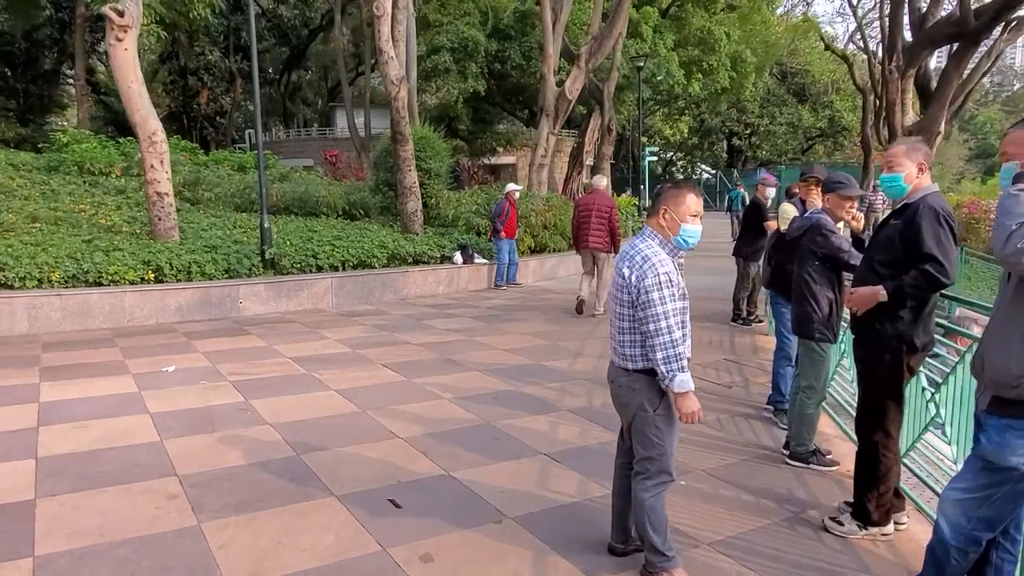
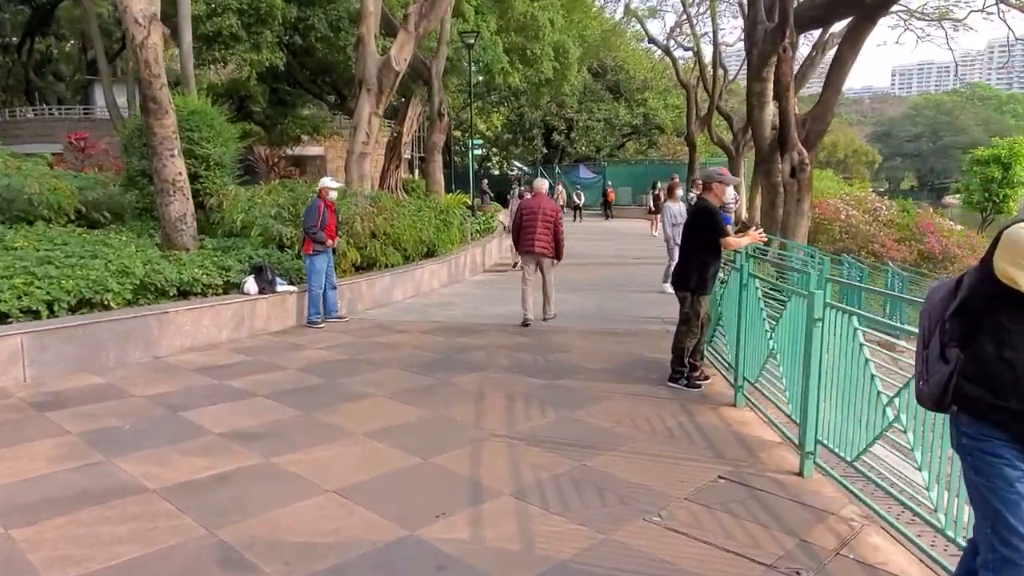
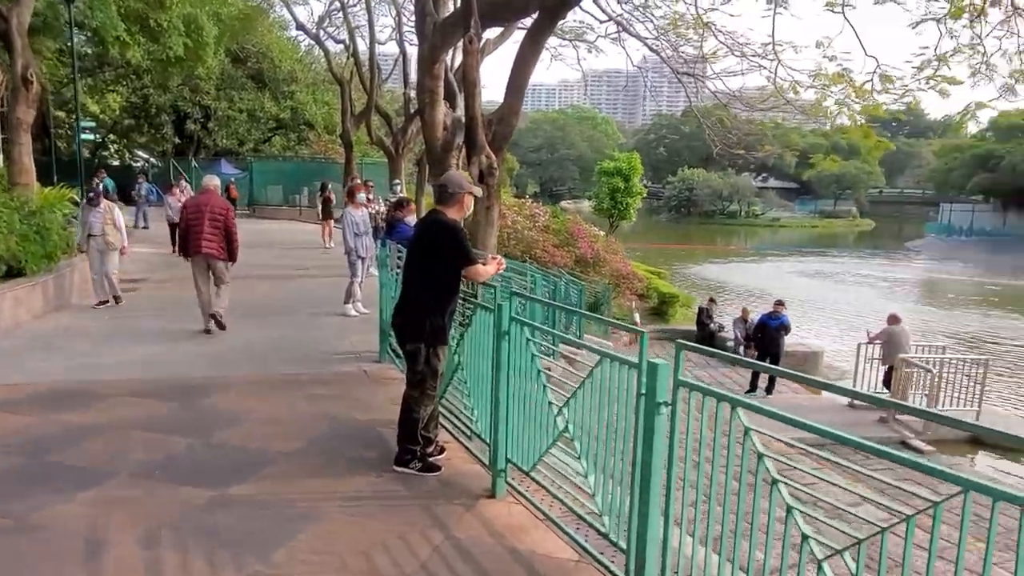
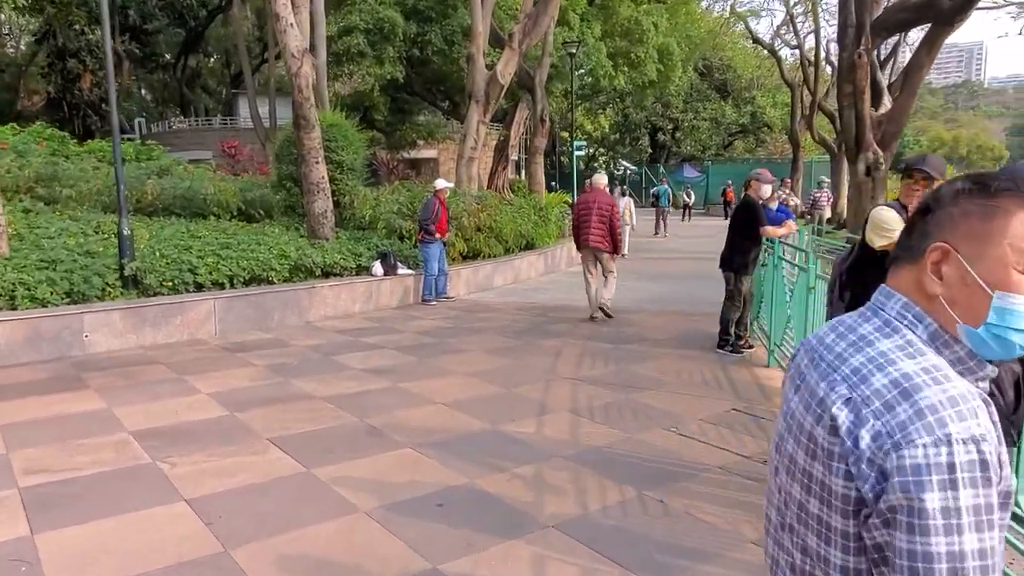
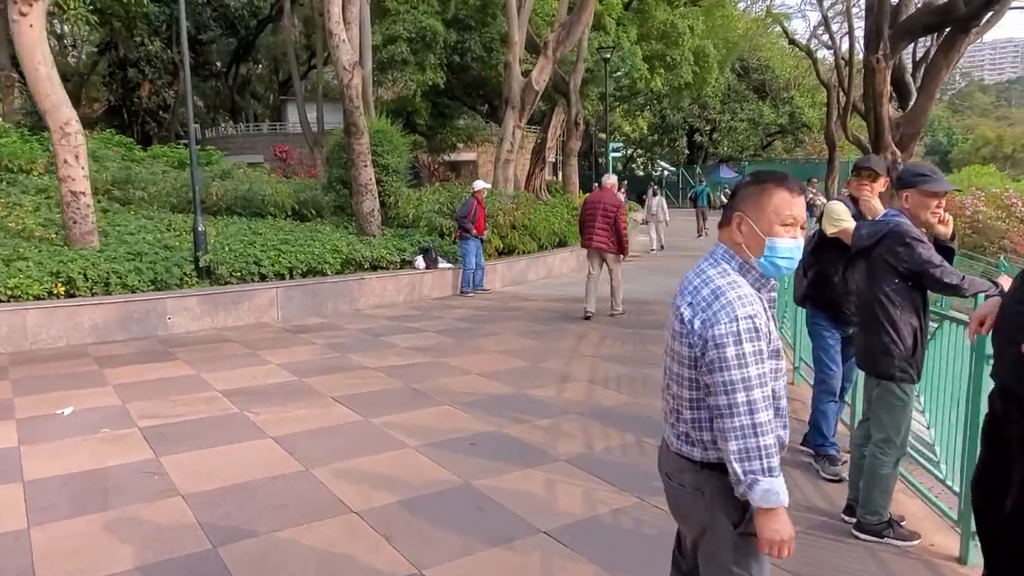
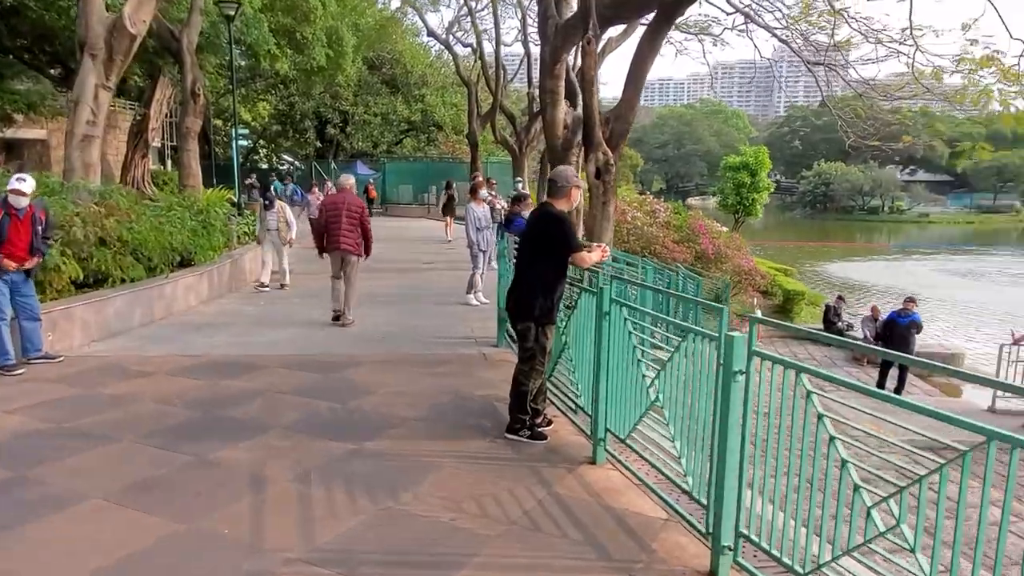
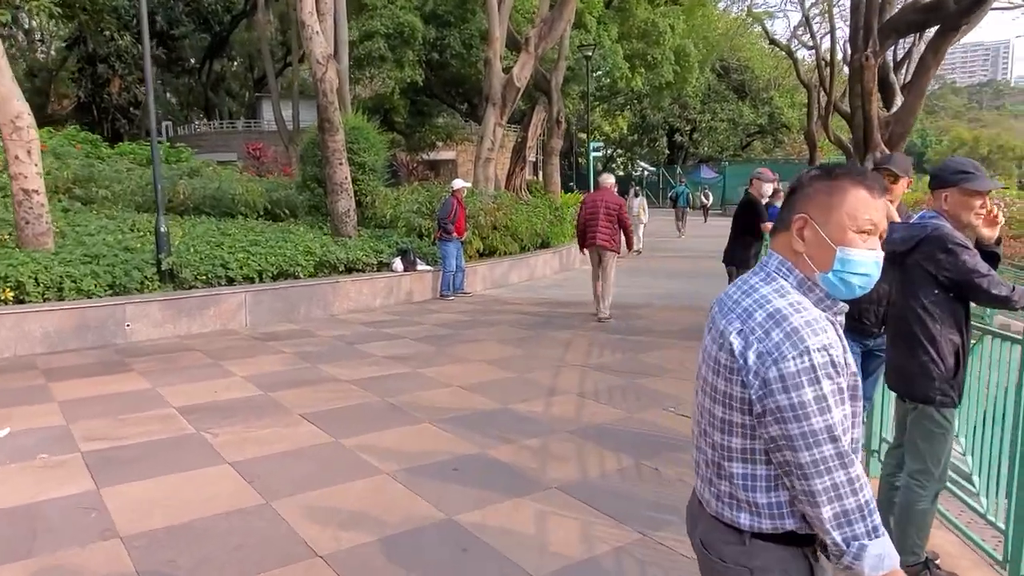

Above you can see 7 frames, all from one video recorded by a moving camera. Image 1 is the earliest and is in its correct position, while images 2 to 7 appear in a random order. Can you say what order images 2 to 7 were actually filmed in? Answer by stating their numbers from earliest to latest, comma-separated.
5, 7, 4, 2, 6, 3
